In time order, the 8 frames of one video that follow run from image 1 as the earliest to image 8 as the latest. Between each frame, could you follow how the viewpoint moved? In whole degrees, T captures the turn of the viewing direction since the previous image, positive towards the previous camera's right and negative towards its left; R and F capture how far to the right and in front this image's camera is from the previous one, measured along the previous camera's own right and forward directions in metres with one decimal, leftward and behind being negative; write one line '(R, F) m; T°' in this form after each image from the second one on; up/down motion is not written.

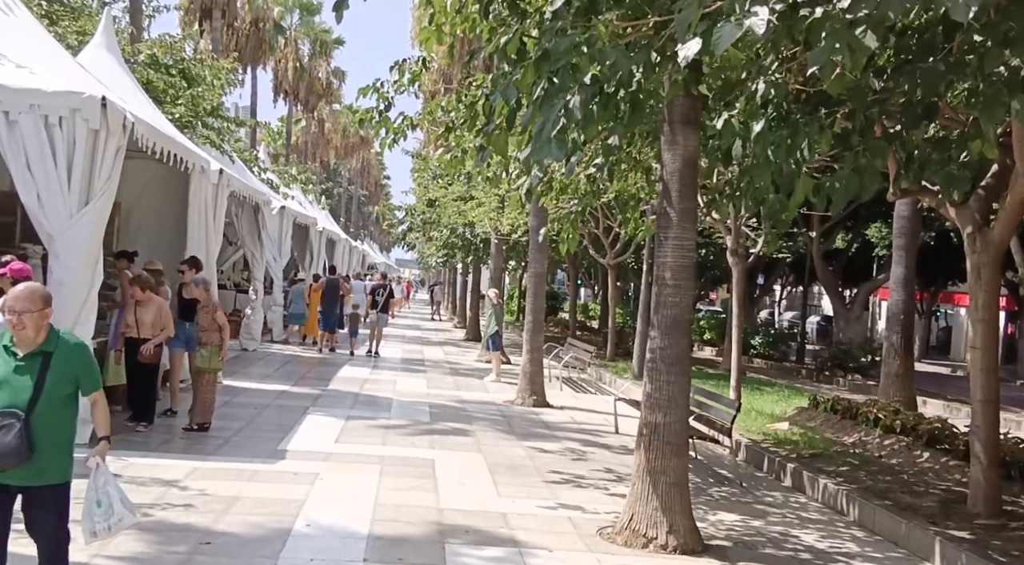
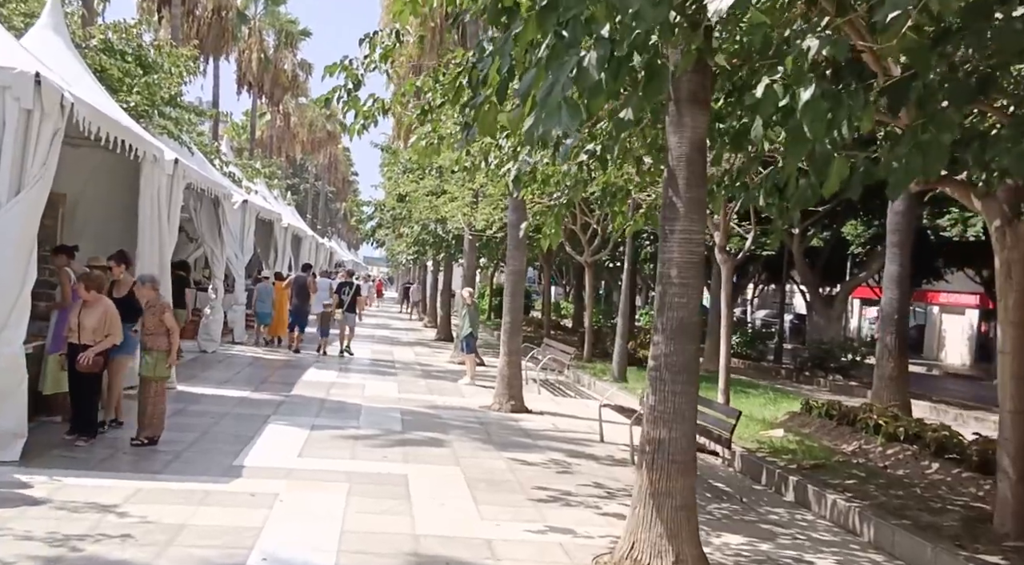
(-0.1, +0.8) m; +2°
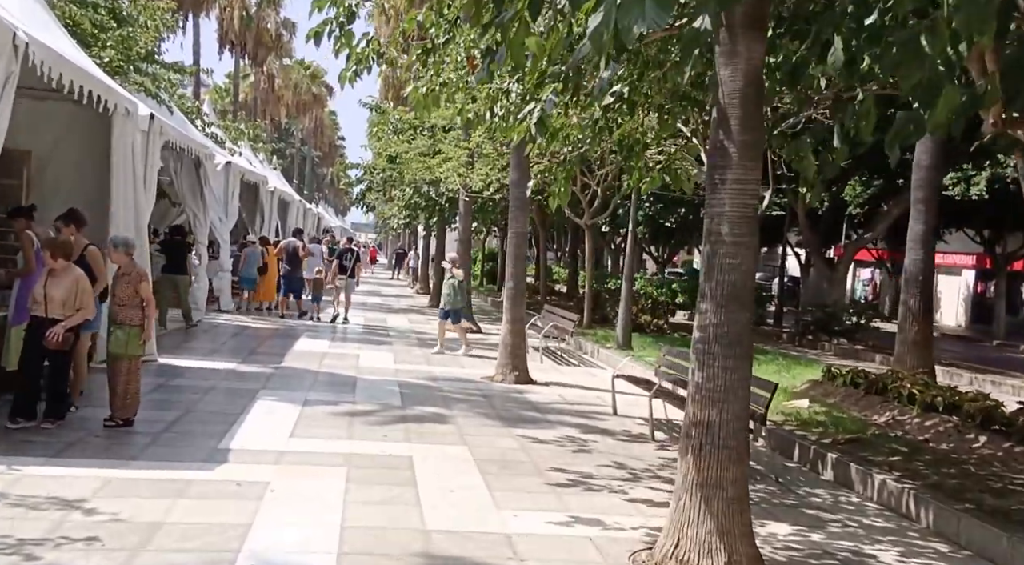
(-0.2, +0.8) m; +1°
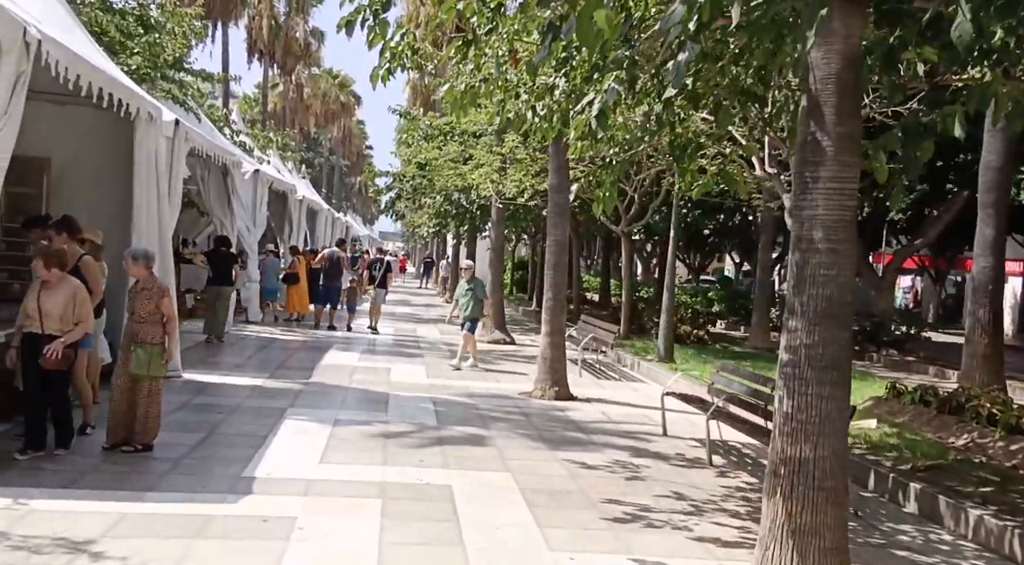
(-0.2, +0.7) m; -2°
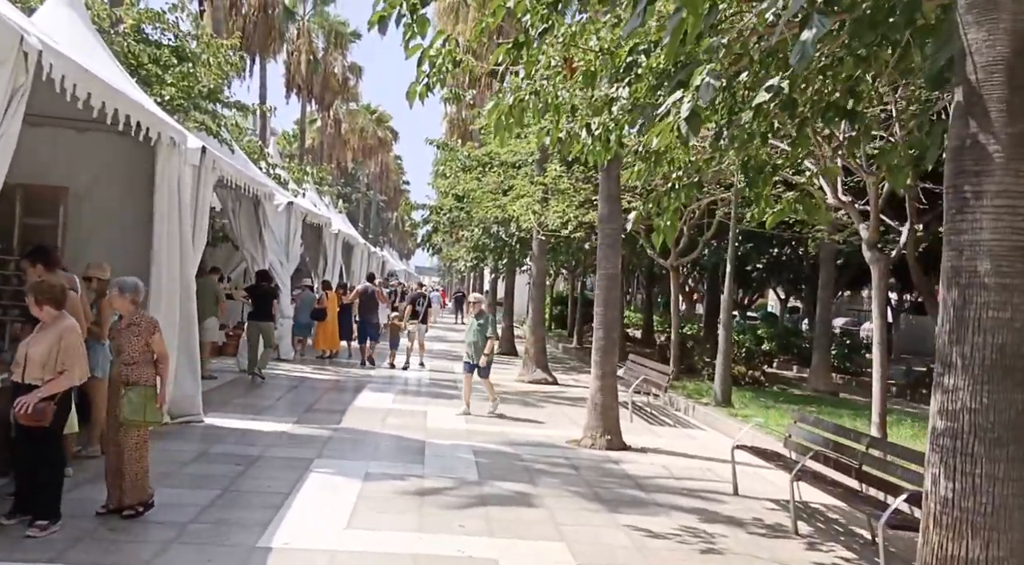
(-0.1, +1.0) m; -2°
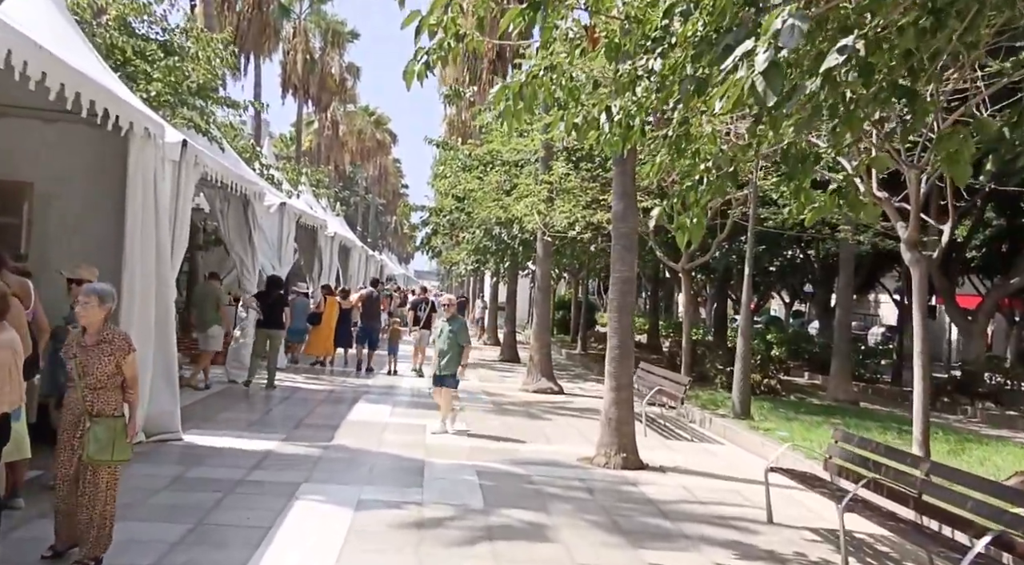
(-0.1, +0.9) m; 0°
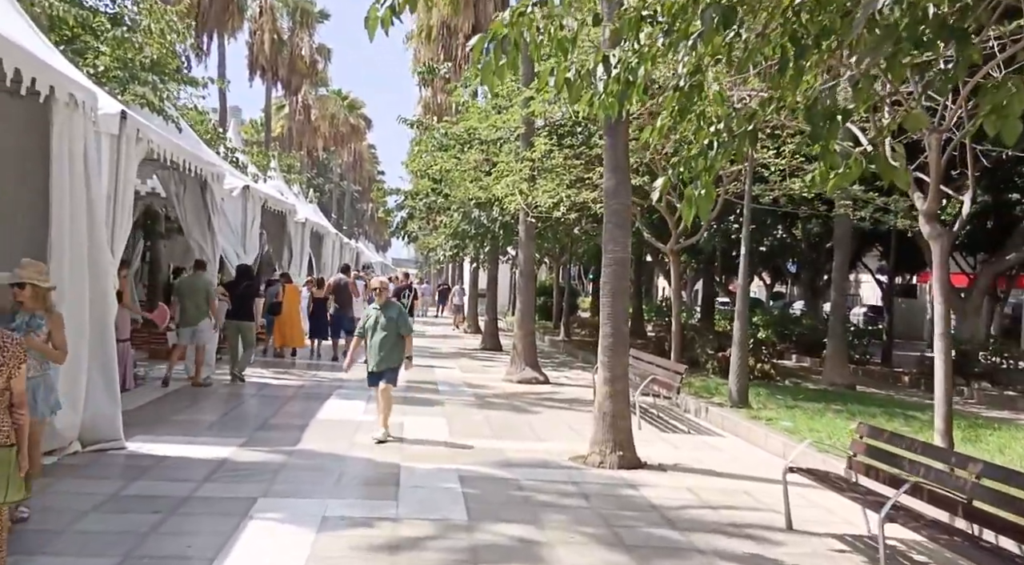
(0.0, +1.0) m; +1°
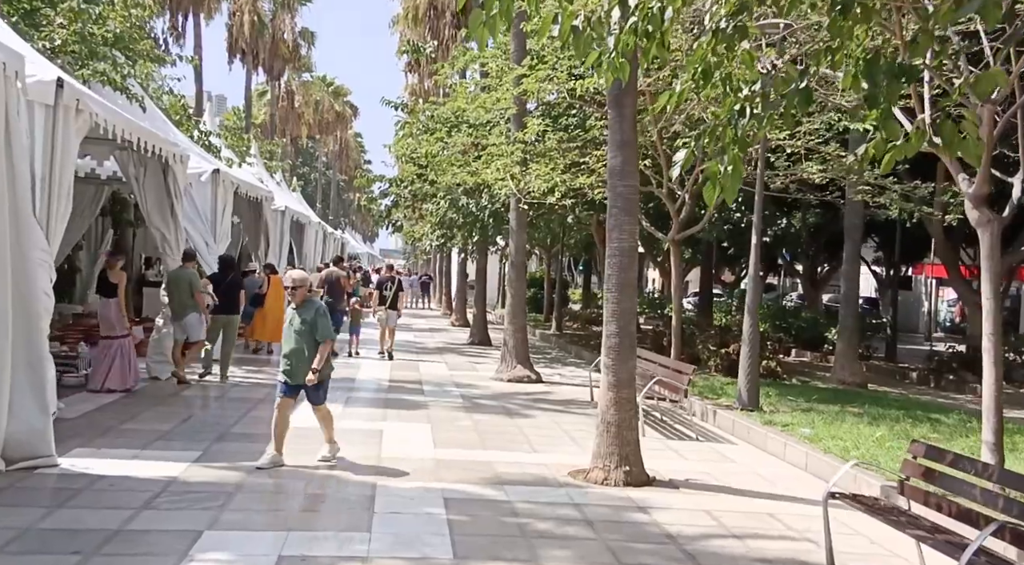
(0.0, +1.1) m; +1°
